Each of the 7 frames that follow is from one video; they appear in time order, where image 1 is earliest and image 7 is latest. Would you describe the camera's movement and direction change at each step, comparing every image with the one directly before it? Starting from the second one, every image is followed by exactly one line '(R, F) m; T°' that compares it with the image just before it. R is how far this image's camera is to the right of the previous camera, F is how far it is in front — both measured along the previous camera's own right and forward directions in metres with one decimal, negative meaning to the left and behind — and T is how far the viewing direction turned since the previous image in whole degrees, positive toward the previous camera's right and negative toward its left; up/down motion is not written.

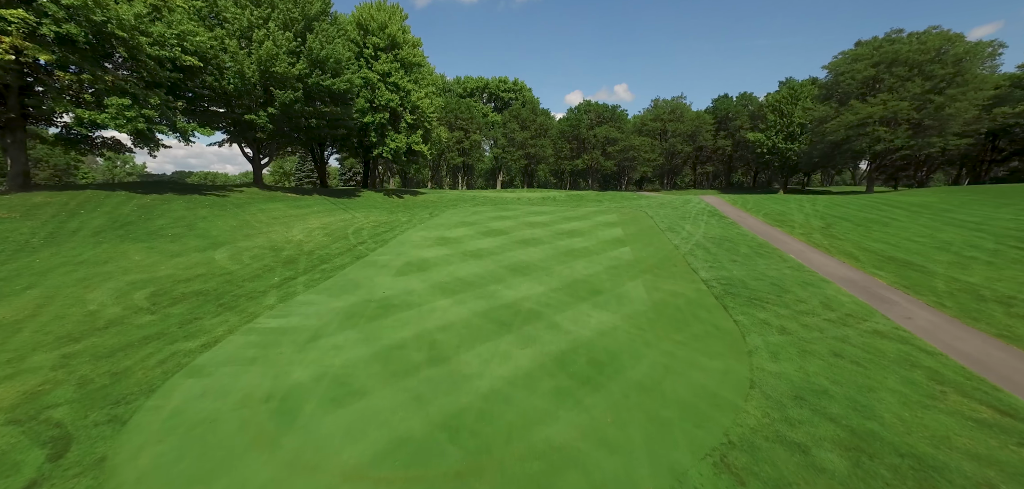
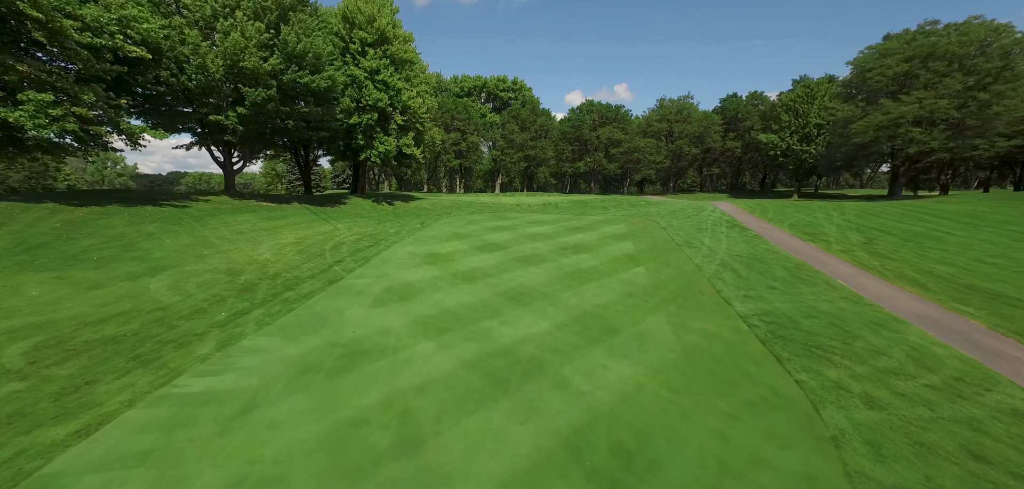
(+0.1, +2.1) m; 0°
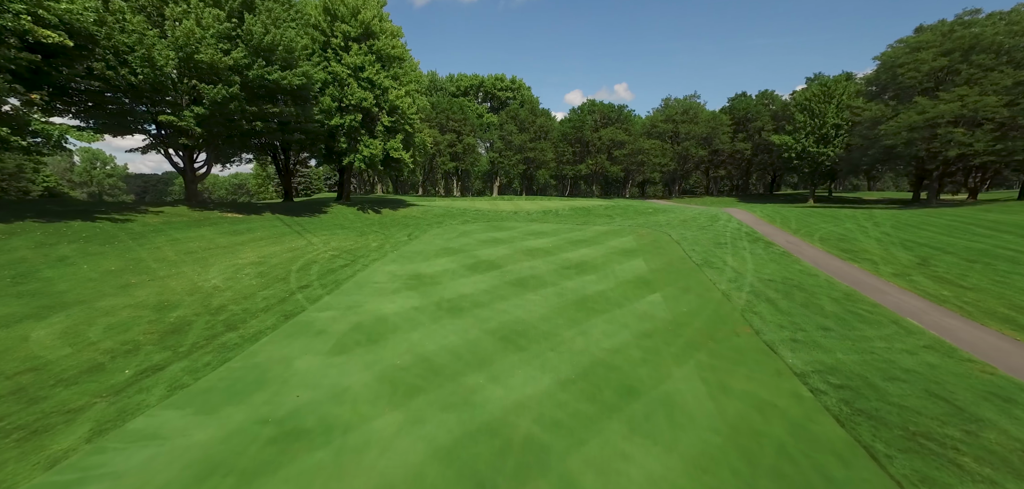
(+0.2, +2.2) m; 0°
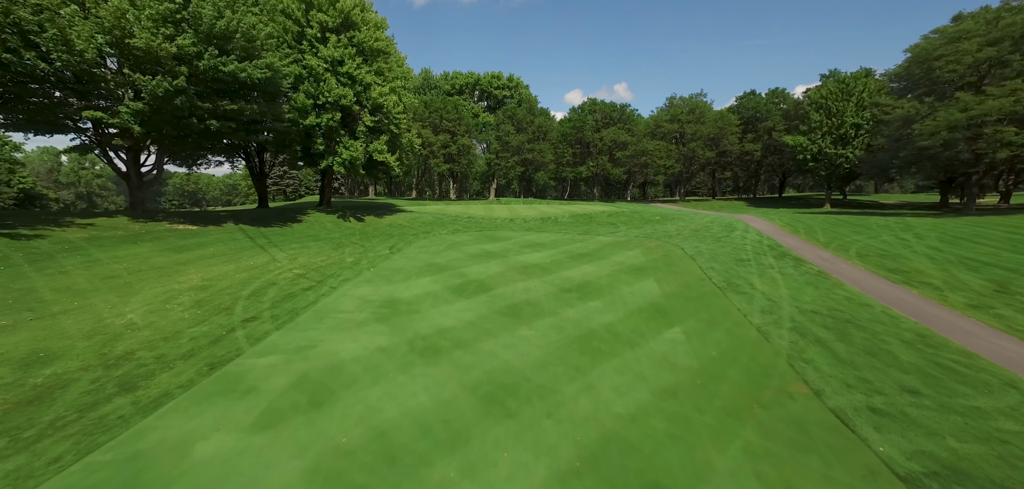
(+0.3, +2.3) m; 0°
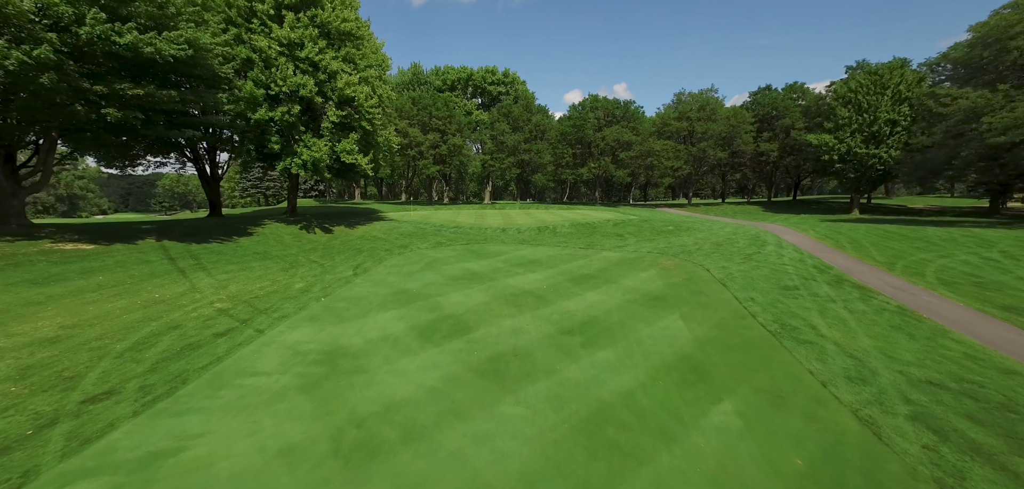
(+0.4, +3.5) m; 0°
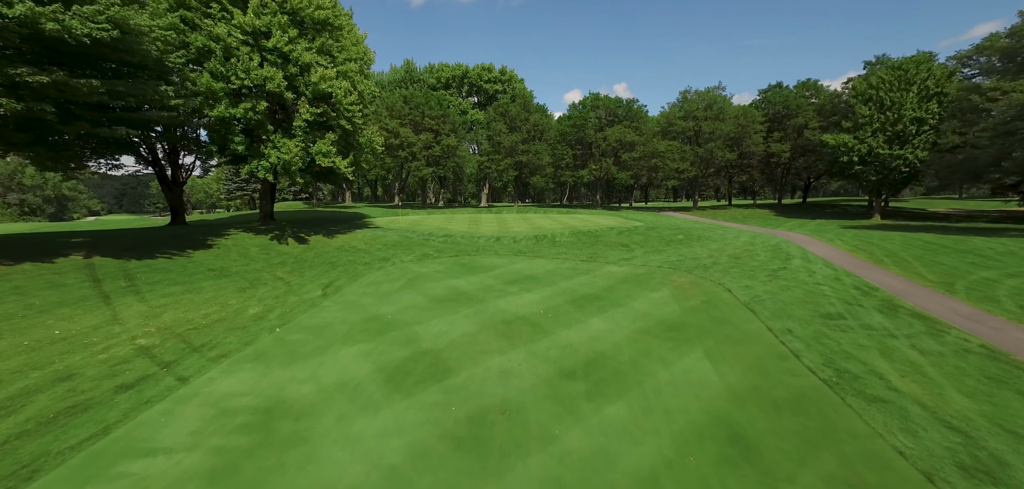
(+0.3, +2.1) m; 0°
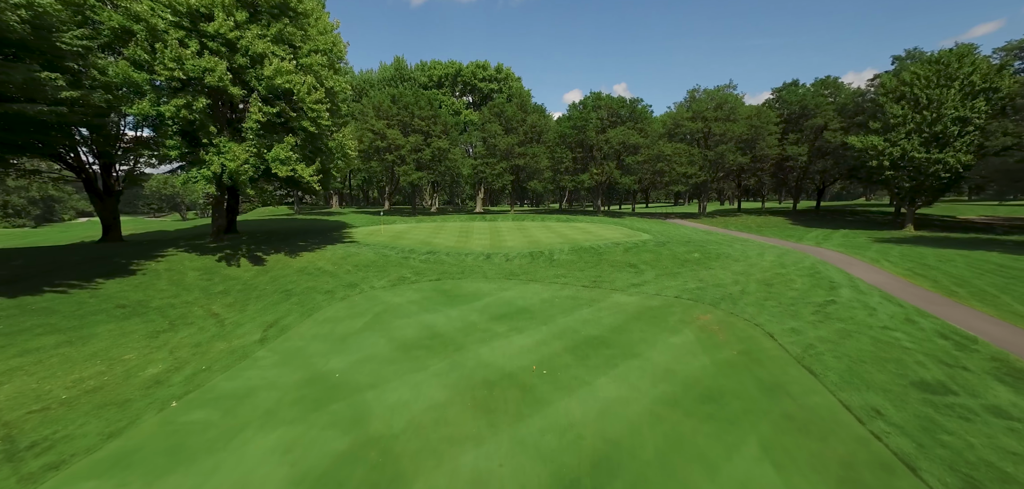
(+0.4, +2.9) m; 0°
